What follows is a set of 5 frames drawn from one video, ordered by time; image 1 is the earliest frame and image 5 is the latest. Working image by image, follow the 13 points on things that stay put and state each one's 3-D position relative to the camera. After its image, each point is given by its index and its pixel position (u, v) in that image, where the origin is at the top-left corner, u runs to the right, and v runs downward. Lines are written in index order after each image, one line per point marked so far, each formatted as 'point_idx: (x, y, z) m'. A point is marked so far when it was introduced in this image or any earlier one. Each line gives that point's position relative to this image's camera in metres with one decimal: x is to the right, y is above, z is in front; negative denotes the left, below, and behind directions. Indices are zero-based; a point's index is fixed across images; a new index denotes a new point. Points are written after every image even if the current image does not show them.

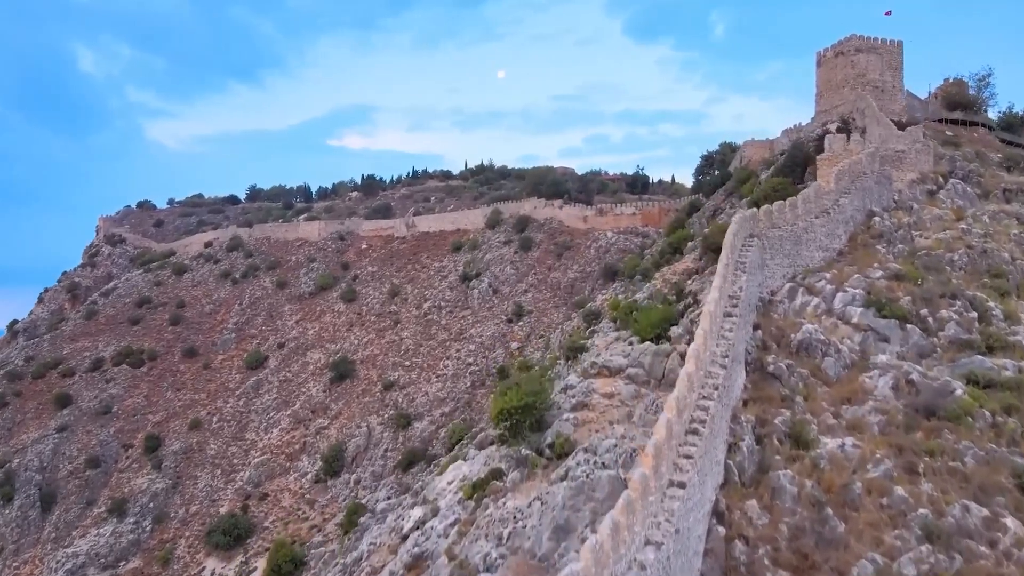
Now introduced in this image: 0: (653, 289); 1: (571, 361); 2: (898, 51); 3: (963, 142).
0: (+3.0, 0.0, +17.9) m
1: (+1.3, -1.6, +17.7) m
2: (+9.1, +5.6, +19.4) m
3: (+10.0, +3.2, +18.0) m
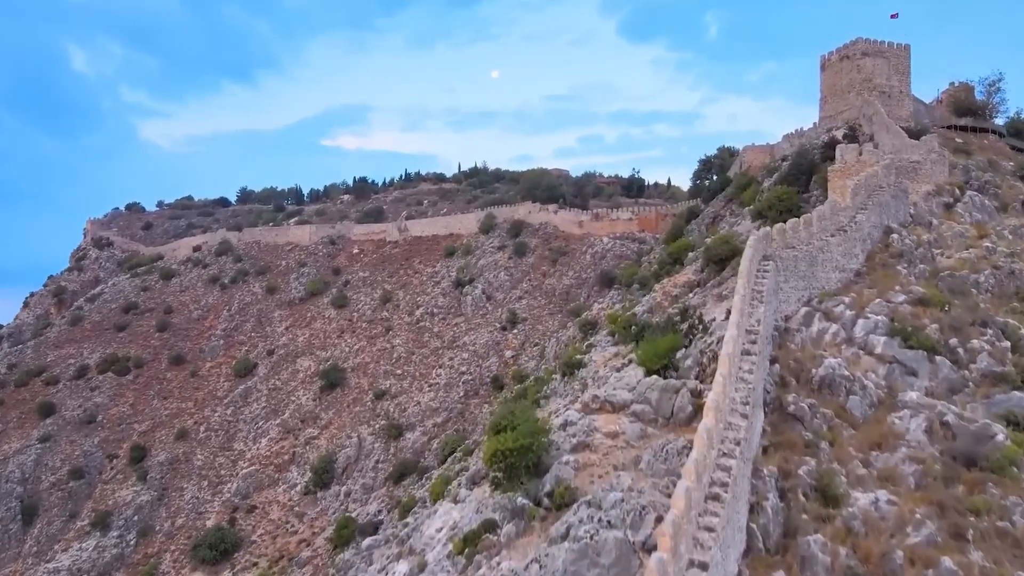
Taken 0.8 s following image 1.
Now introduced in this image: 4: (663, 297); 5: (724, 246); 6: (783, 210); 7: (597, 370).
0: (+2.9, -0.3, +17.2) m
1: (+1.2, -1.9, +17.0) m
2: (+8.9, +5.3, +18.8) m
3: (+9.8, +2.9, +17.4) m
4: (+3.1, -0.2, +17.0) m
5: (+4.2, +0.8, +16.4) m
6: (+5.3, +1.6, +16.3) m
7: (+1.6, -1.6, +15.5) m
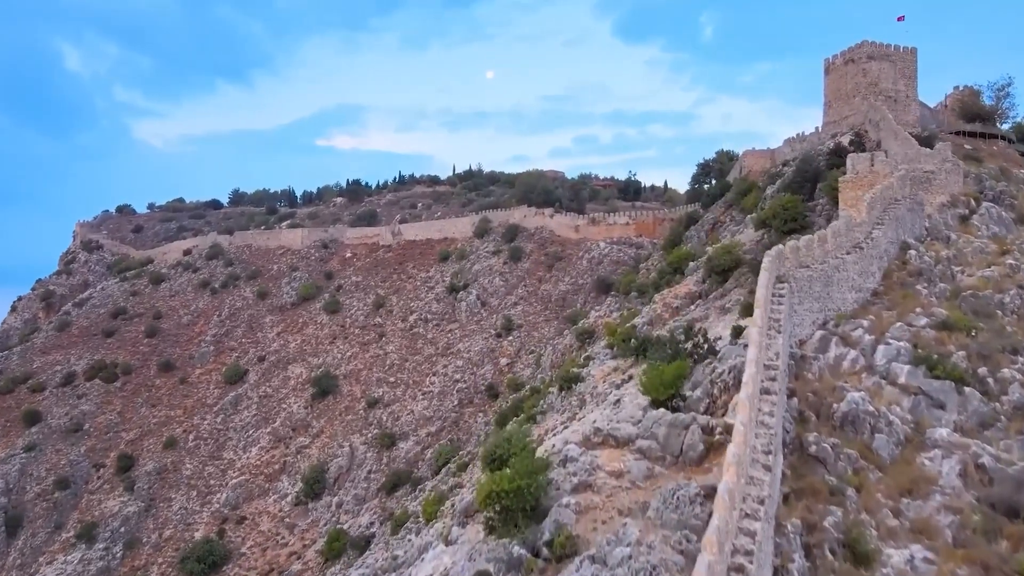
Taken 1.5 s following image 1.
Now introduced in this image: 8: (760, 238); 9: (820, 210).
0: (+2.8, -0.5, +16.6) m
1: (+1.1, -2.1, +16.4) m
2: (+8.8, +5.1, +18.3) m
3: (+9.7, +2.7, +16.9) m
4: (+3.0, -0.4, +16.4) m
5: (+4.1, +0.6, +15.9) m
6: (+5.2, +1.3, +15.7) m
7: (+1.6, -1.8, +14.9) m
8: (+4.9, +1.0, +16.2) m
9: (+5.9, +1.5, +15.6) m
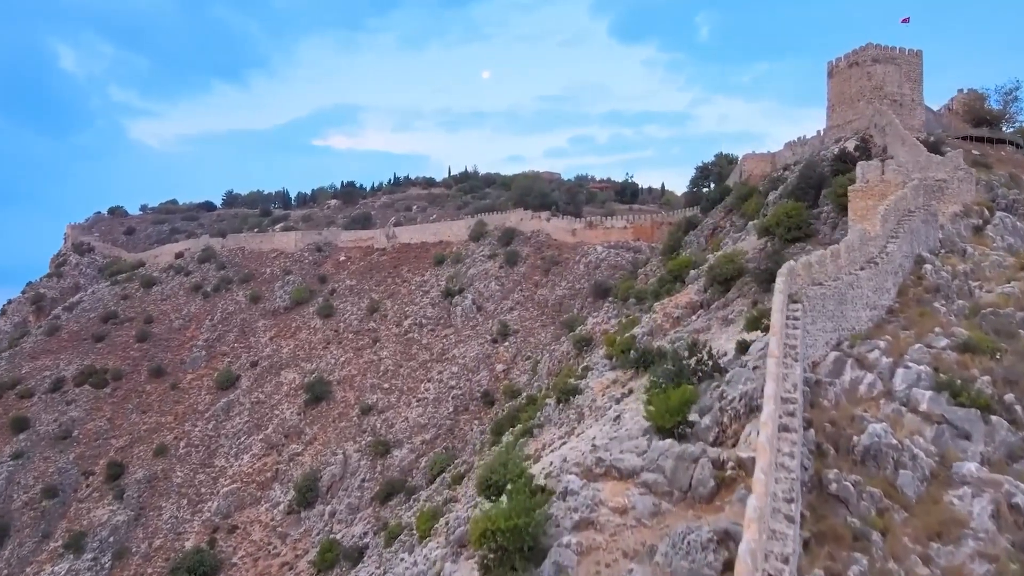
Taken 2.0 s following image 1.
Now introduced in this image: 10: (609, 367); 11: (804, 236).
0: (+2.8, -0.7, +16.2) m
1: (+1.0, -2.3, +15.9) m
2: (+8.8, +4.9, +17.8) m
3: (+9.7, +2.5, +16.5) m
4: (+2.9, -0.6, +16.0) m
5: (+4.1, +0.4, +15.4) m
6: (+5.2, +1.1, +15.3) m
7: (+1.5, -2.0, +14.5) m
8: (+4.8, +0.8, +15.7) m
9: (+5.8, +1.3, +15.2) m
10: (+1.9, -1.6, +16.4) m
11: (+5.3, +1.0, +15.1) m
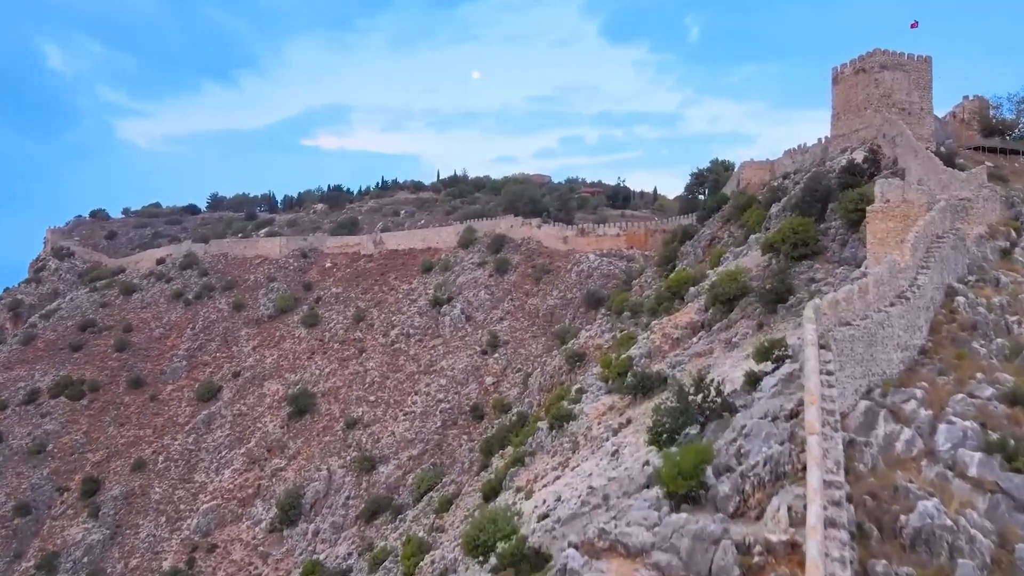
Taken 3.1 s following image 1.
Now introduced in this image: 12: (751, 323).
0: (+2.6, -1.0, +15.3) m
1: (+0.8, -2.7, +15.0) m
2: (+8.6, +4.5, +17.0) m
3: (+9.5, +2.1, +15.7) m
4: (+2.8, -1.0, +15.1) m
5: (+3.9, +0.1, +14.6) m
6: (+5.0, +0.8, +14.4) m
7: (+1.3, -2.4, +13.6) m
8: (+4.6, +0.5, +14.9) m
9: (+5.6, +0.9, +14.4) m
10: (+1.7, -1.9, +15.5) m
11: (+5.2, +0.6, +14.2) m
12: (+3.9, -0.6, +13.6) m
